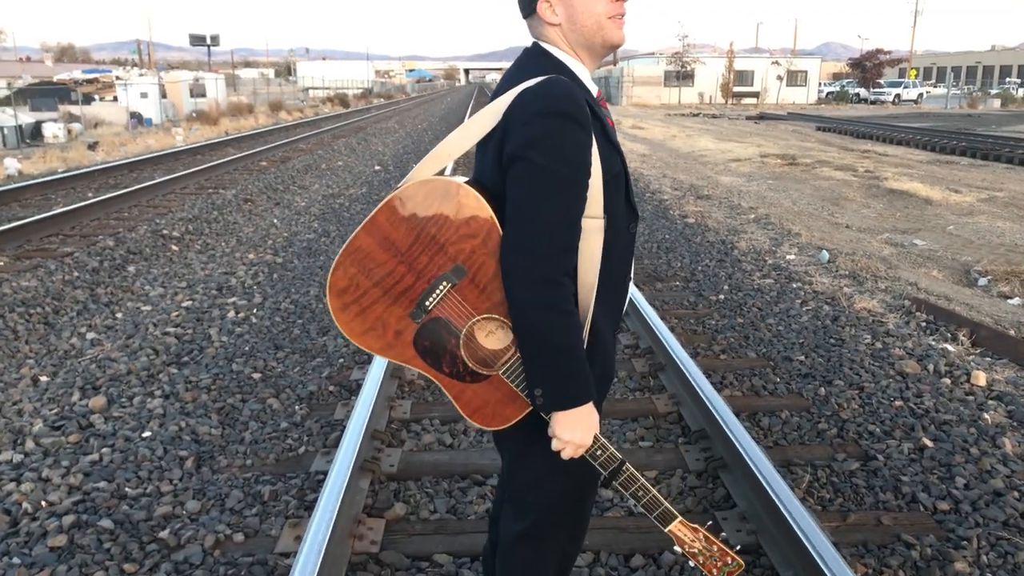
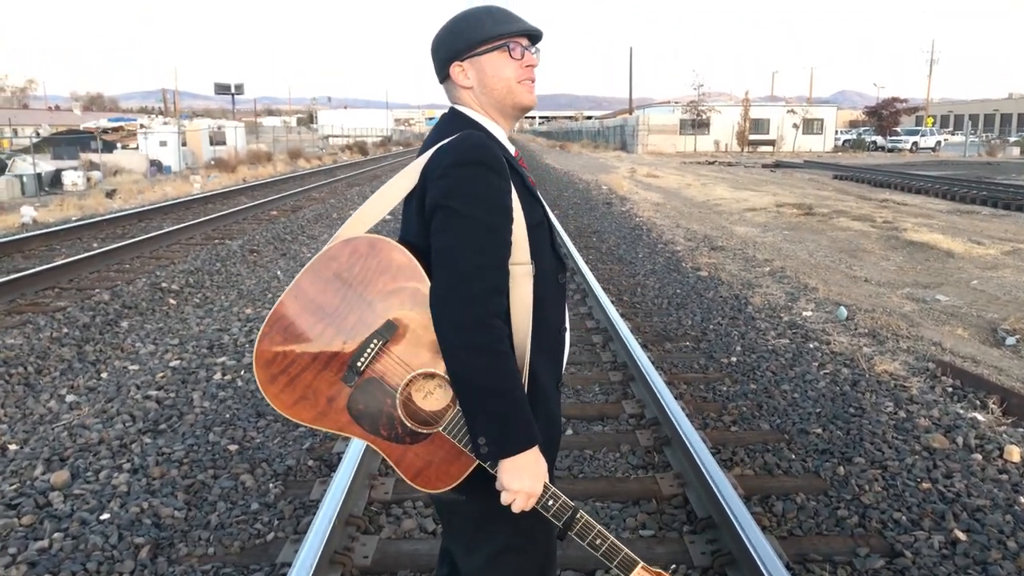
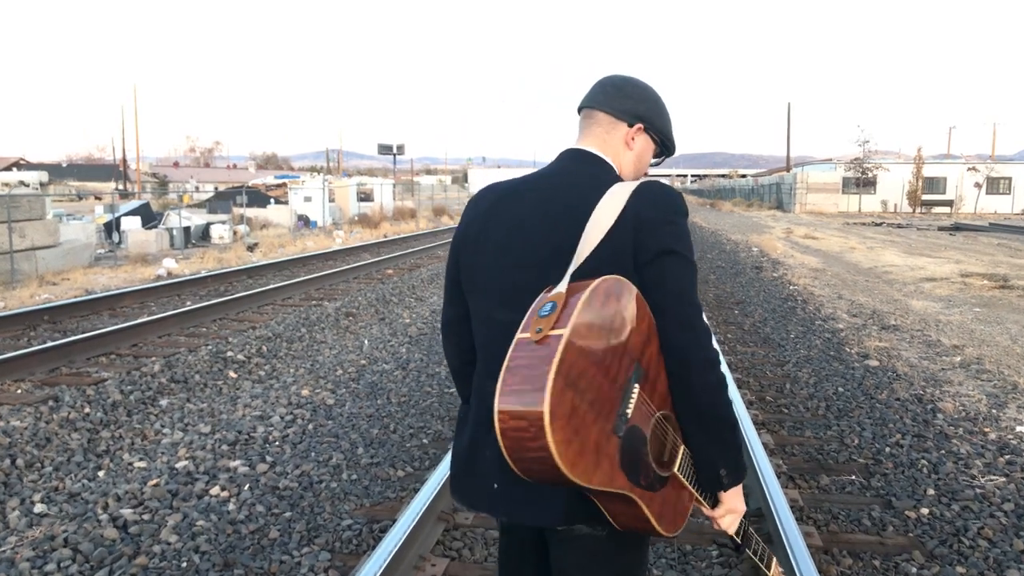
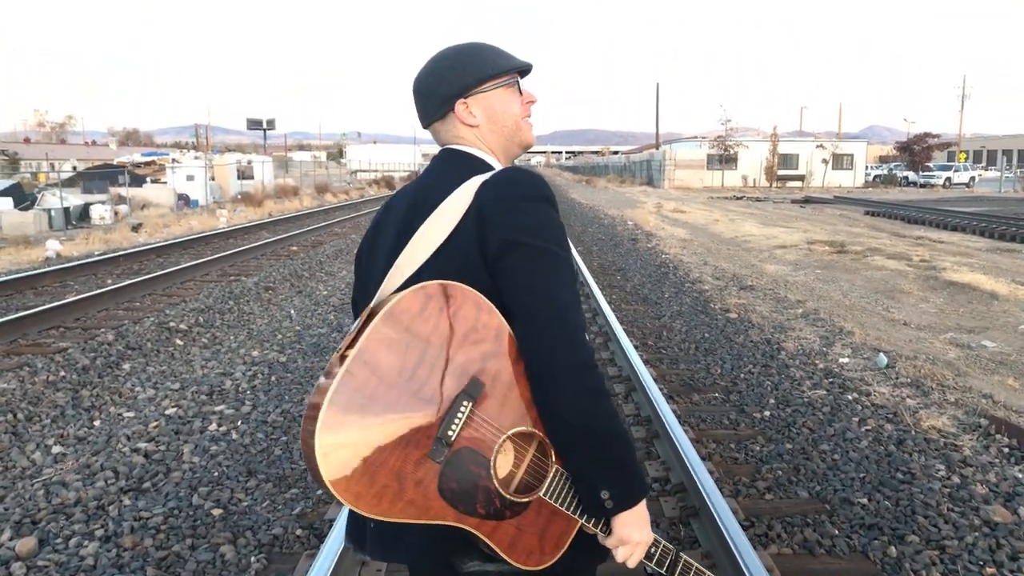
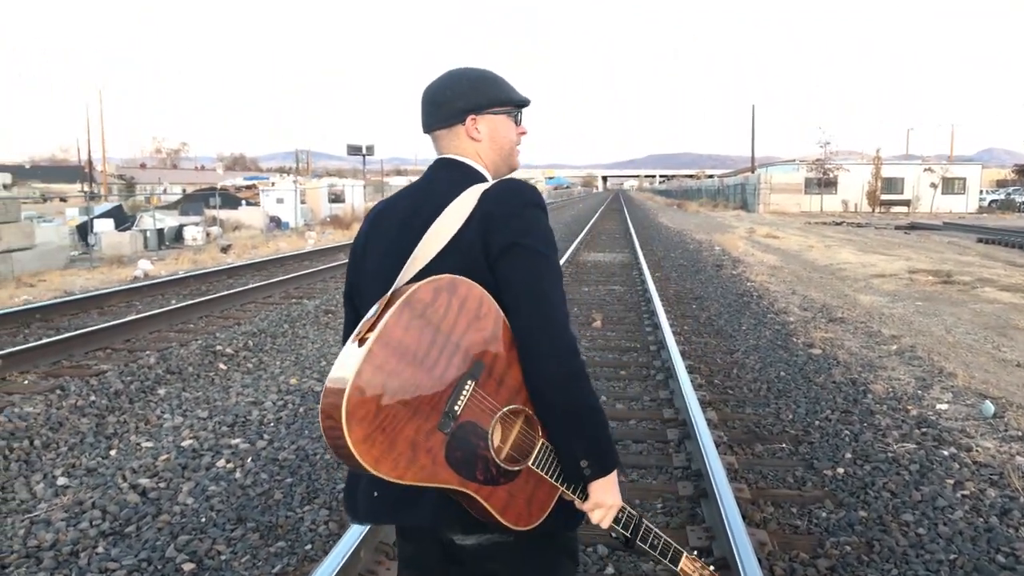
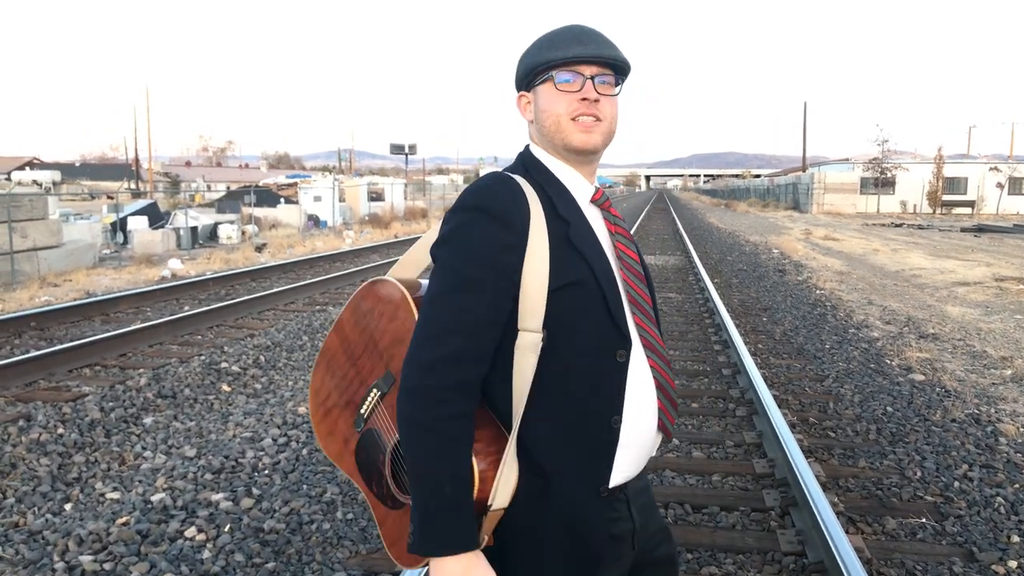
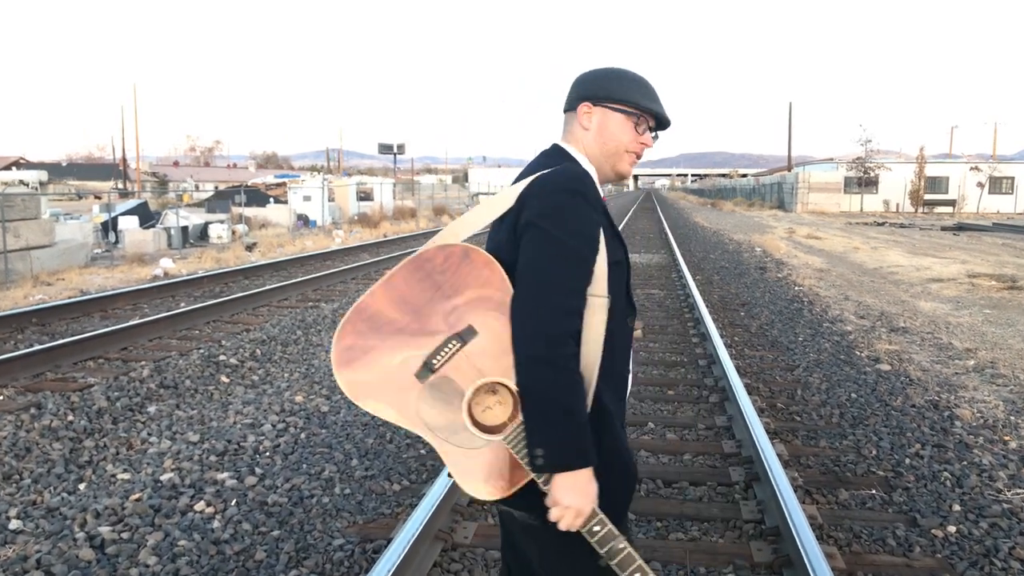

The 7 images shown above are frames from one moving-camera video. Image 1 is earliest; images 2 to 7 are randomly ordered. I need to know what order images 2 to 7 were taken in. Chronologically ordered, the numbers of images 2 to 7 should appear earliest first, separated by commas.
2, 4, 5, 3, 7, 6
